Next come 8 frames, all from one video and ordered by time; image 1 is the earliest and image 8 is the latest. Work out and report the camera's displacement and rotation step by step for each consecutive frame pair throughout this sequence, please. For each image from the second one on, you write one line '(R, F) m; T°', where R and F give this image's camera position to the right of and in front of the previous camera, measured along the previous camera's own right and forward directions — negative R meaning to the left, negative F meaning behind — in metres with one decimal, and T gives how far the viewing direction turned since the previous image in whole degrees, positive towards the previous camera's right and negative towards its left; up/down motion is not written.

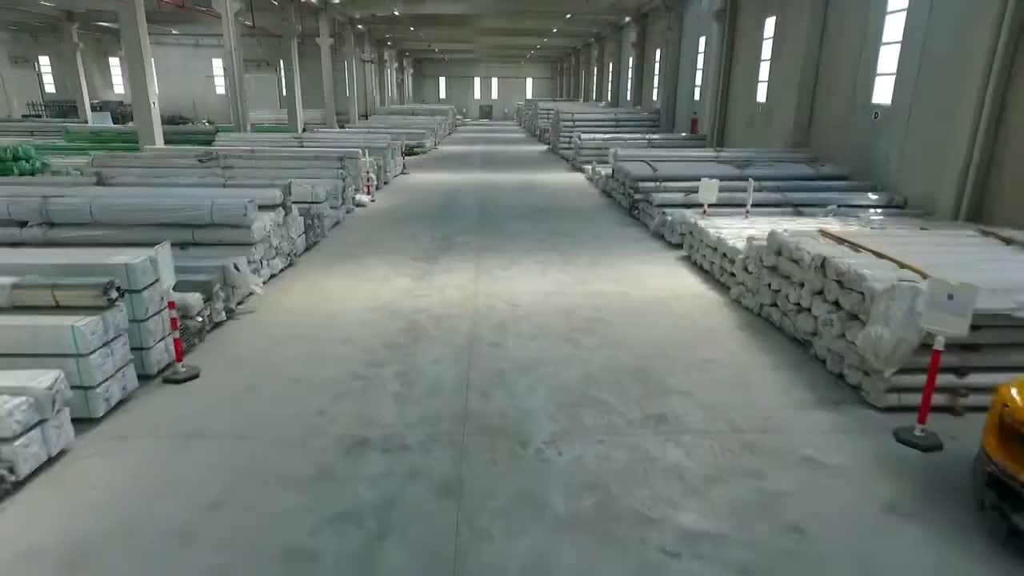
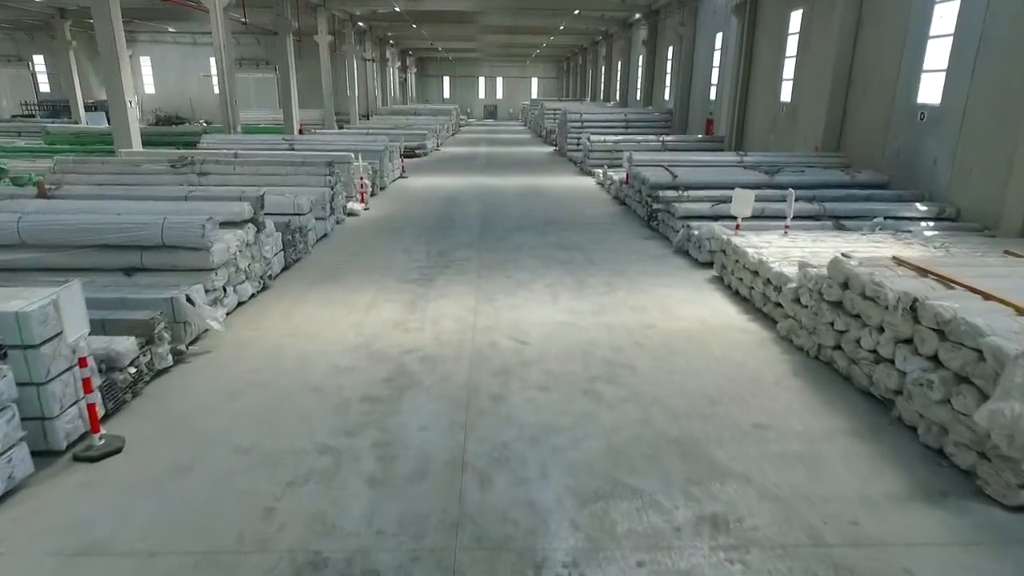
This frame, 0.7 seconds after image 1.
(0.0, +0.9) m; 0°
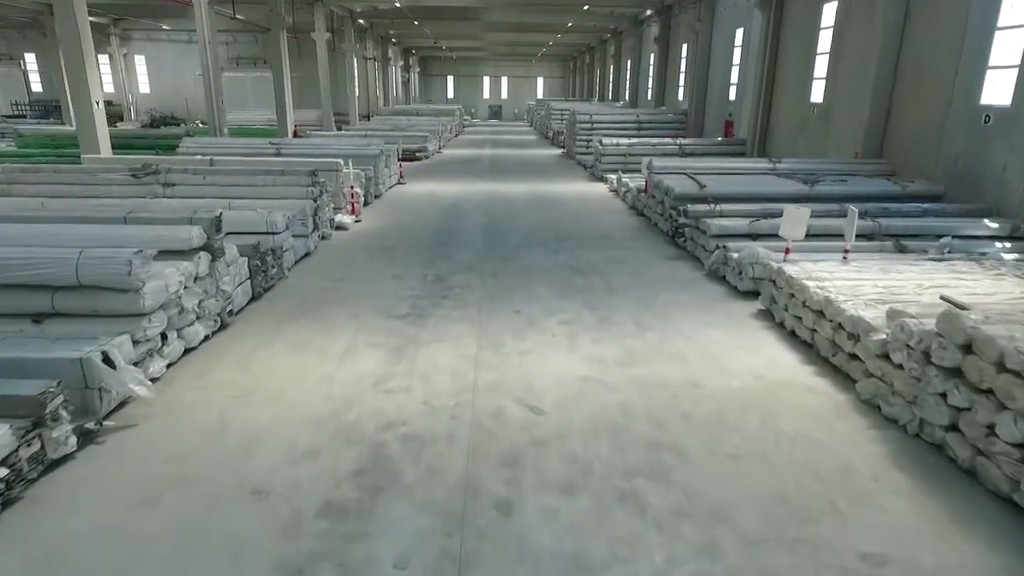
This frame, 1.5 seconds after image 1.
(0.0, +1.1) m; 0°
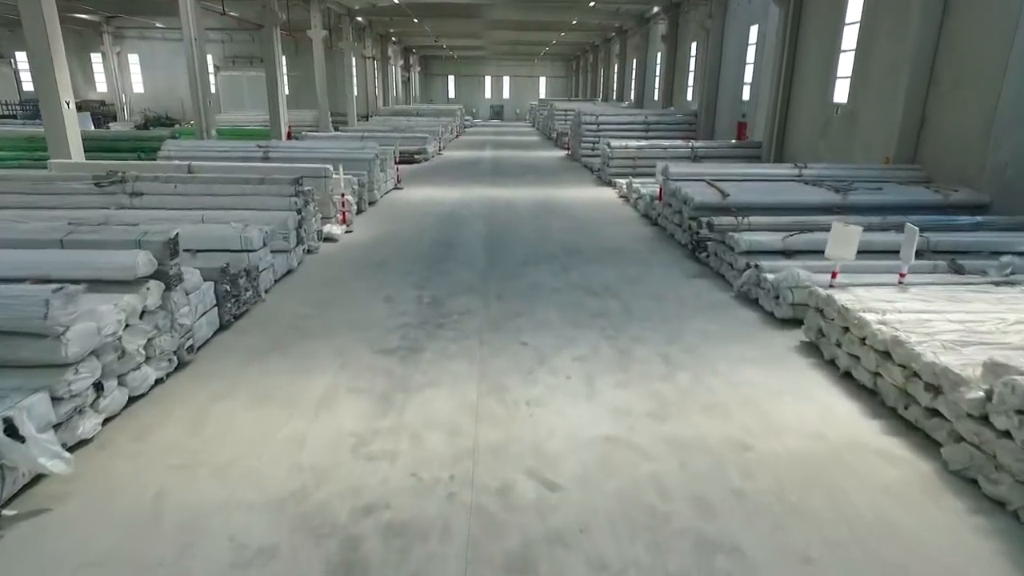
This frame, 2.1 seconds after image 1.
(0.0, +0.8) m; 0°
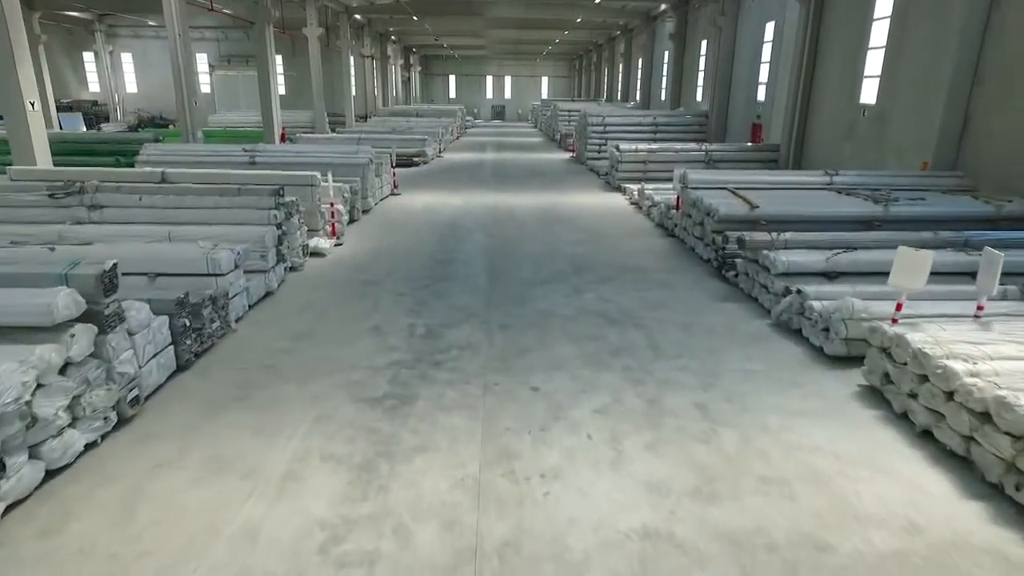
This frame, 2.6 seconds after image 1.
(-0.1, +0.8) m; 0°
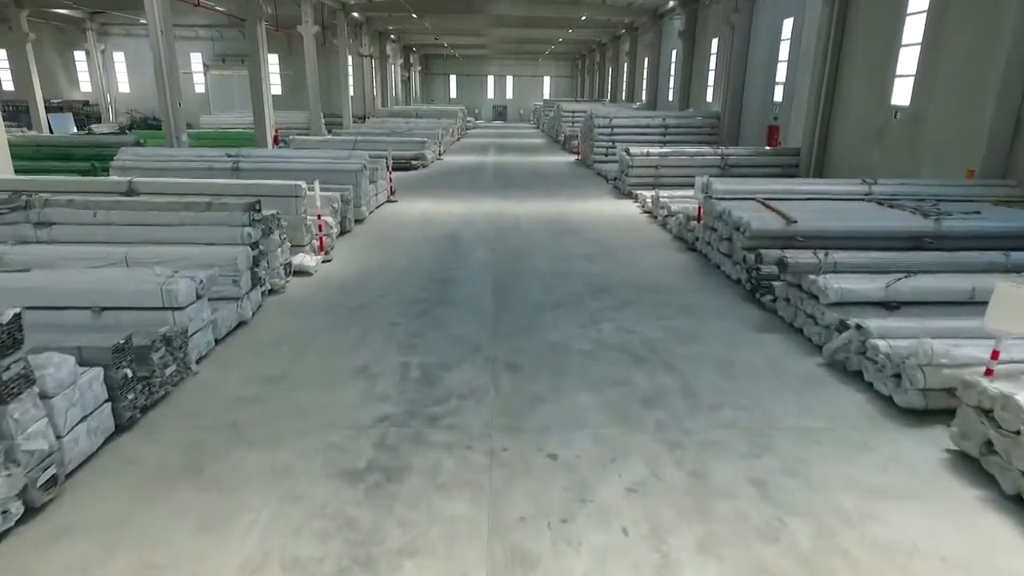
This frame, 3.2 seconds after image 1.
(-0.1, +0.8) m; 0°
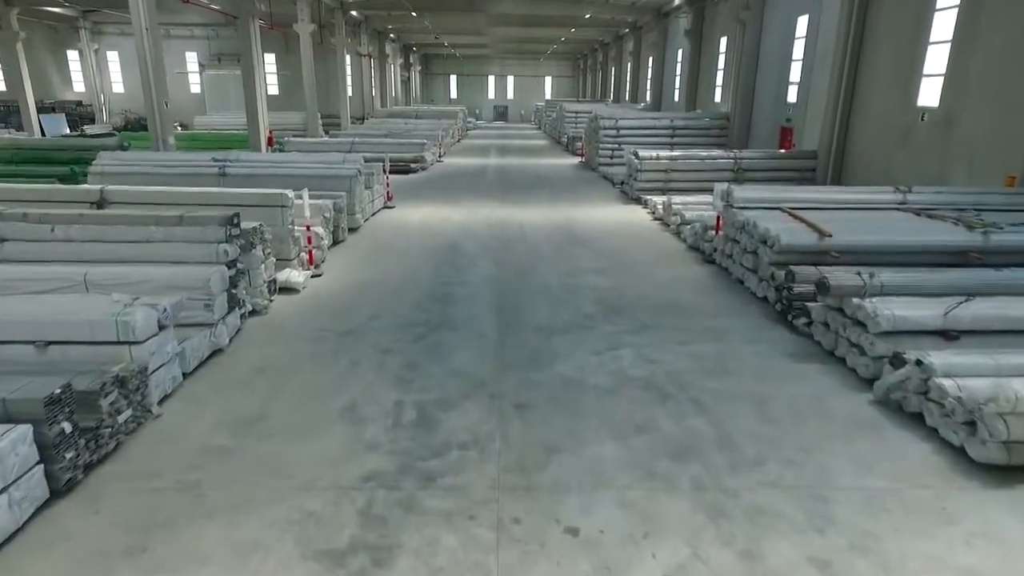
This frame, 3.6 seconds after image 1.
(-0.1, +0.6) m; 0°
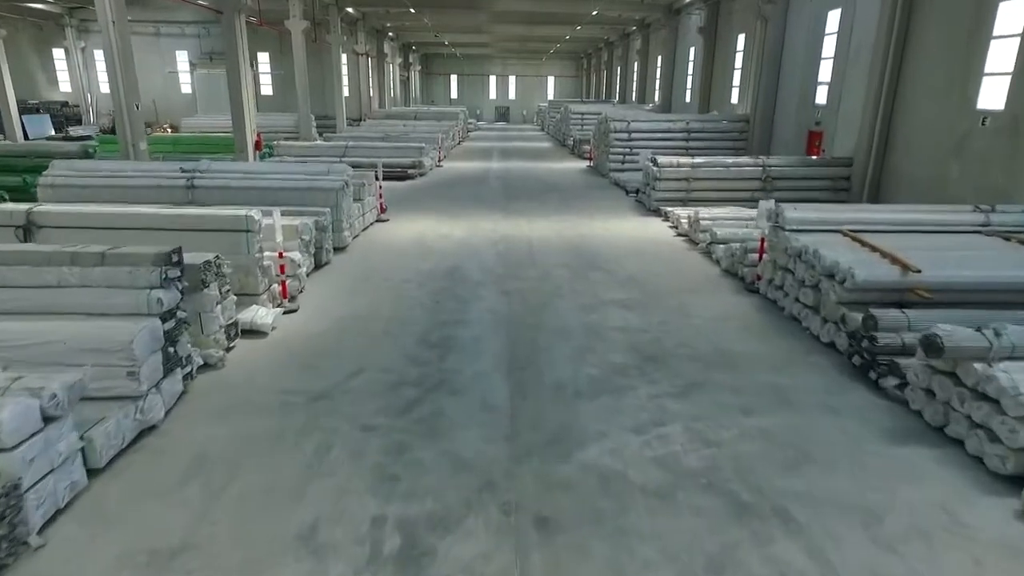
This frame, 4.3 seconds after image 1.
(-0.1, +1.1) m; 0°
